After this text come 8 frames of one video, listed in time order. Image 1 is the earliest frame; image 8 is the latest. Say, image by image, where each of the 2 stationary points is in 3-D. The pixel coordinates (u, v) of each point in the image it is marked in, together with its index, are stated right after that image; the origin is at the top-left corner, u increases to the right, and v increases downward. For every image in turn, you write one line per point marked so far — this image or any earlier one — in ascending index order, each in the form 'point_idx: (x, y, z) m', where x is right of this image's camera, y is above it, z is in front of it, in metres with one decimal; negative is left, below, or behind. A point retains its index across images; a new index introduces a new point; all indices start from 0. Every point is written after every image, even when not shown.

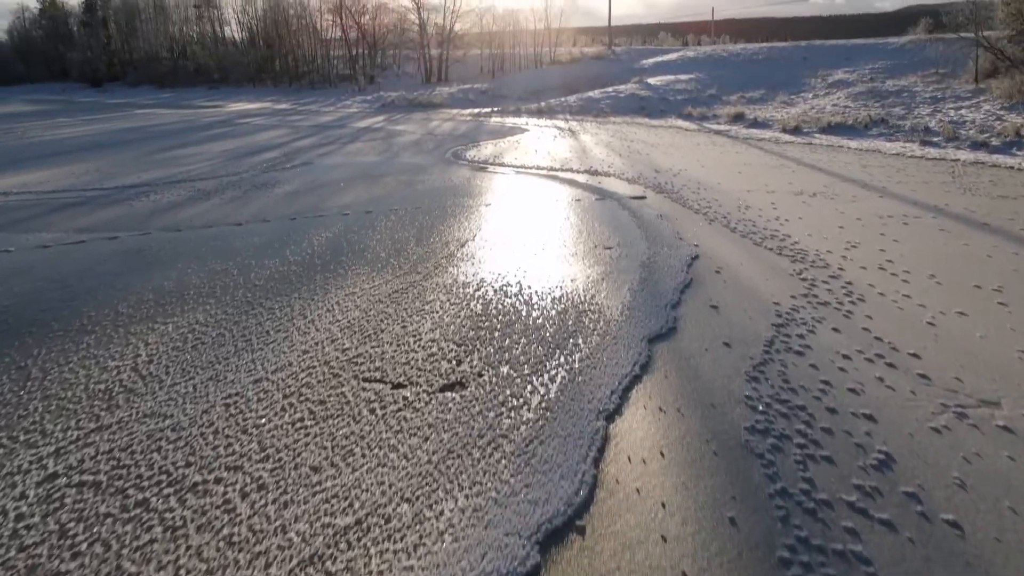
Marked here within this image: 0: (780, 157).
0: (+4.2, +2.0, +11.4) m
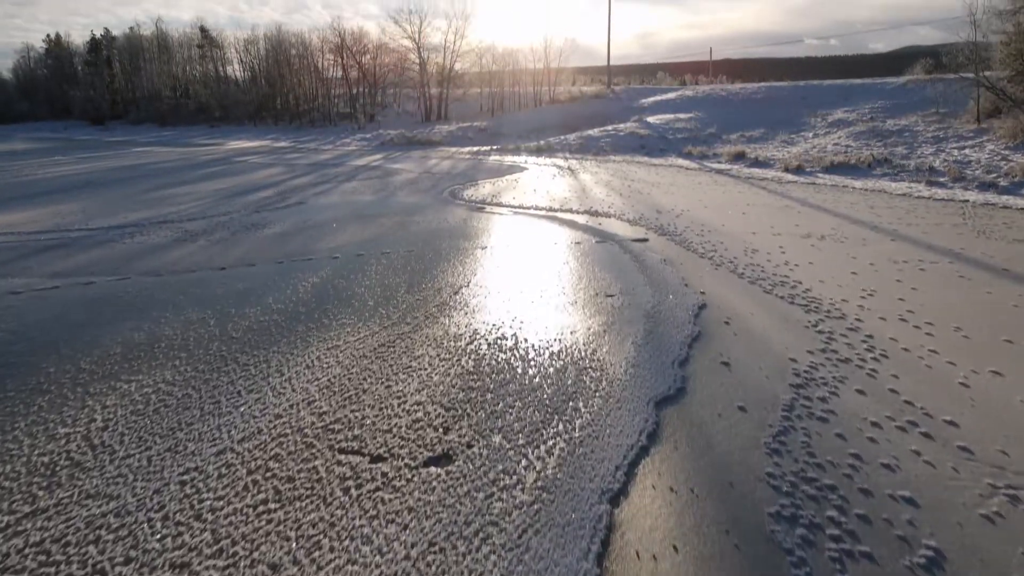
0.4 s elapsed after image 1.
0: (+4.2, +1.4, +11.2) m
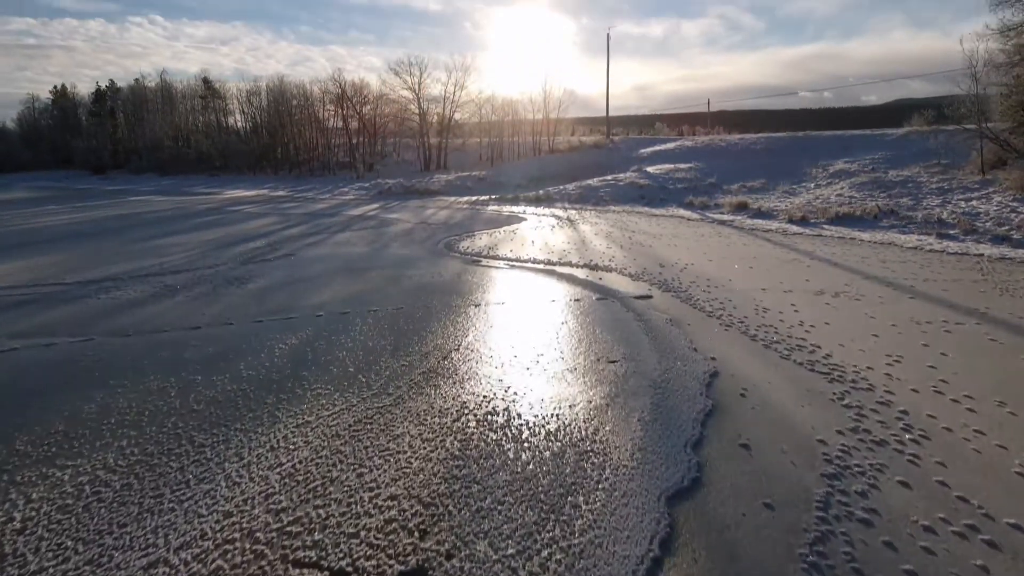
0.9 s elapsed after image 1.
0: (+4.1, +0.5, +10.8) m
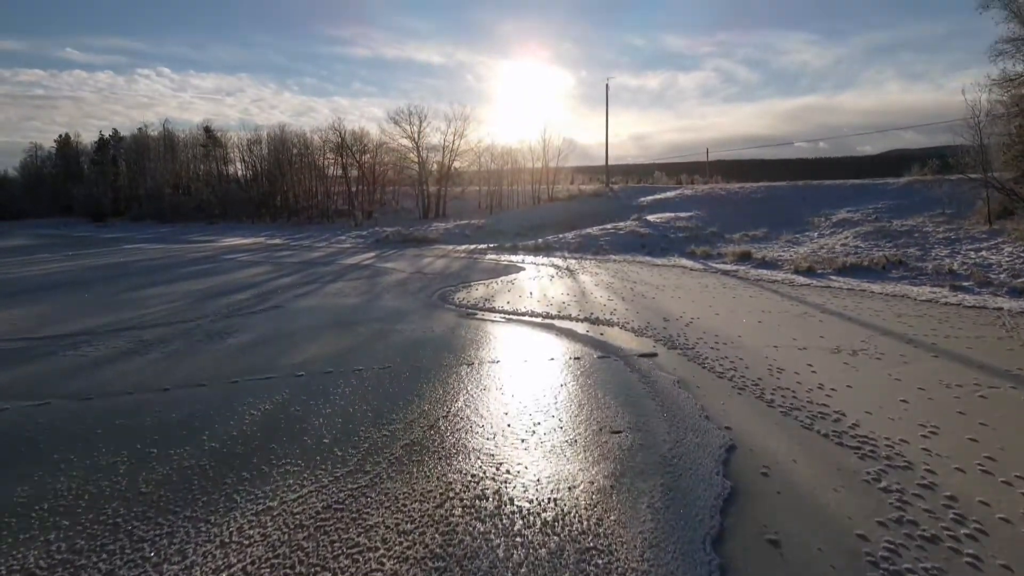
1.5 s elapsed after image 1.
0: (+4.1, -0.2, +10.3) m
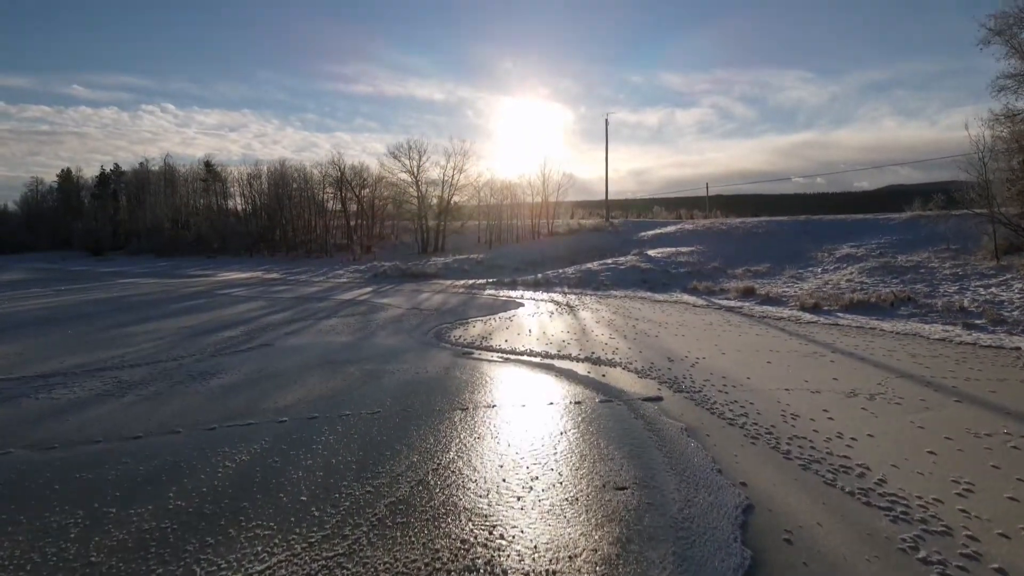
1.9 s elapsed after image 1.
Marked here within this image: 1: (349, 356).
0: (+4.1, -0.7, +9.9) m
1: (-2.1, -0.9, +9.6) m
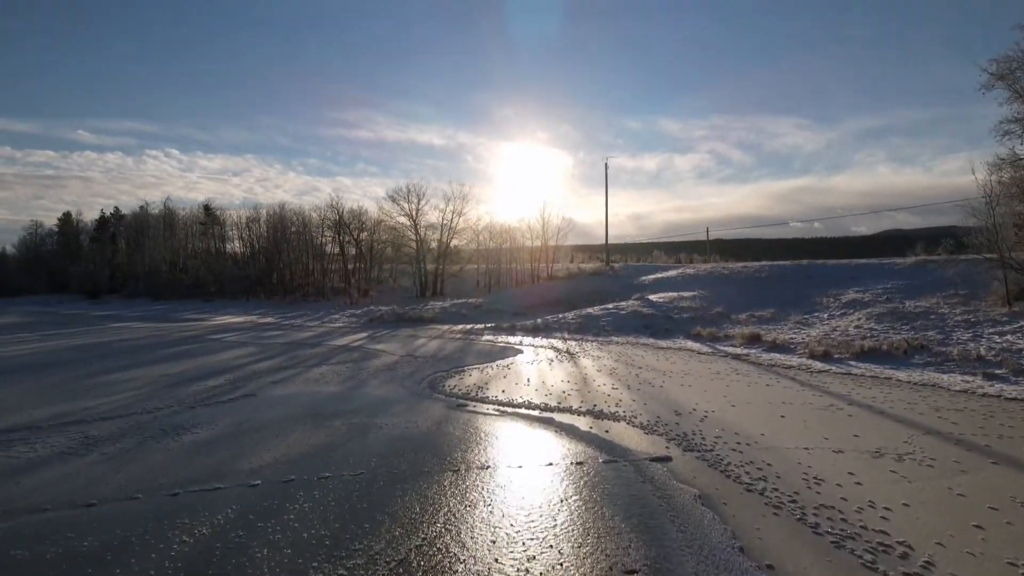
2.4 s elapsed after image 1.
0: (+4.0, -1.4, +9.4) m
1: (-2.2, -1.5, +9.1) m
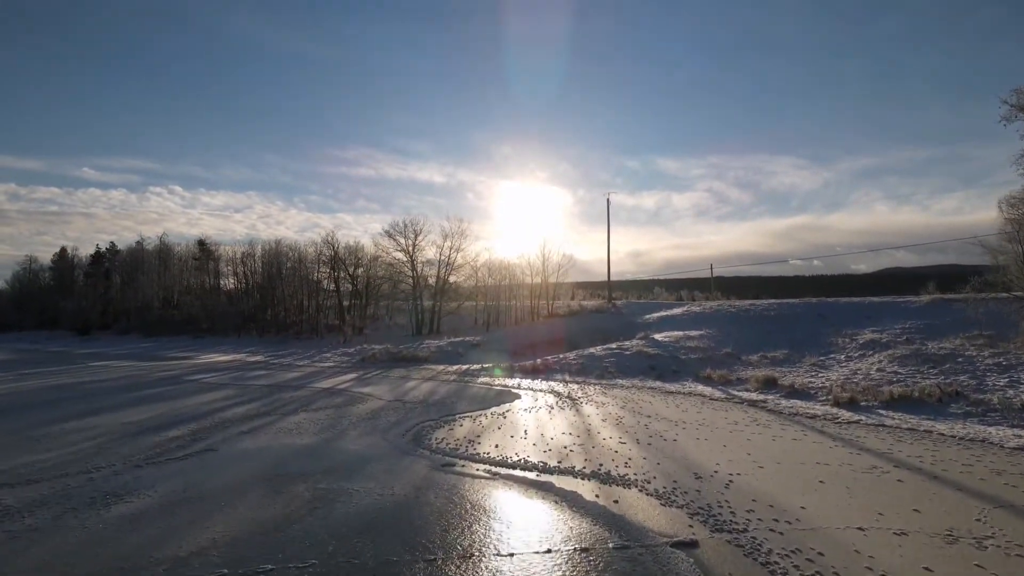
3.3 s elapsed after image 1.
0: (+4.0, -1.8, +8.2) m
1: (-2.2, -1.9, +7.9) m
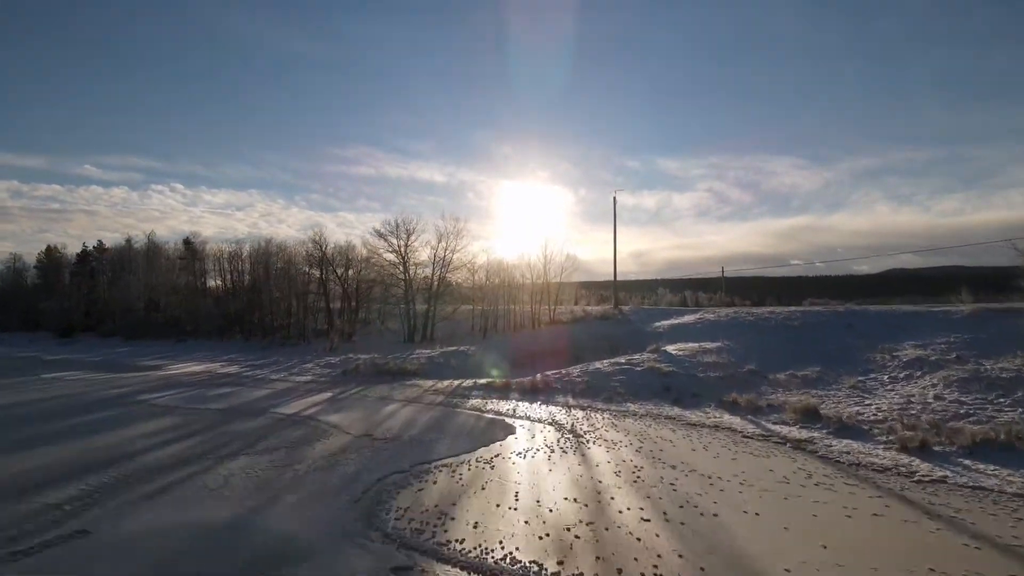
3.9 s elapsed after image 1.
0: (+3.8, -2.1, +5.9) m
1: (-2.4, -2.1, +5.6) m
